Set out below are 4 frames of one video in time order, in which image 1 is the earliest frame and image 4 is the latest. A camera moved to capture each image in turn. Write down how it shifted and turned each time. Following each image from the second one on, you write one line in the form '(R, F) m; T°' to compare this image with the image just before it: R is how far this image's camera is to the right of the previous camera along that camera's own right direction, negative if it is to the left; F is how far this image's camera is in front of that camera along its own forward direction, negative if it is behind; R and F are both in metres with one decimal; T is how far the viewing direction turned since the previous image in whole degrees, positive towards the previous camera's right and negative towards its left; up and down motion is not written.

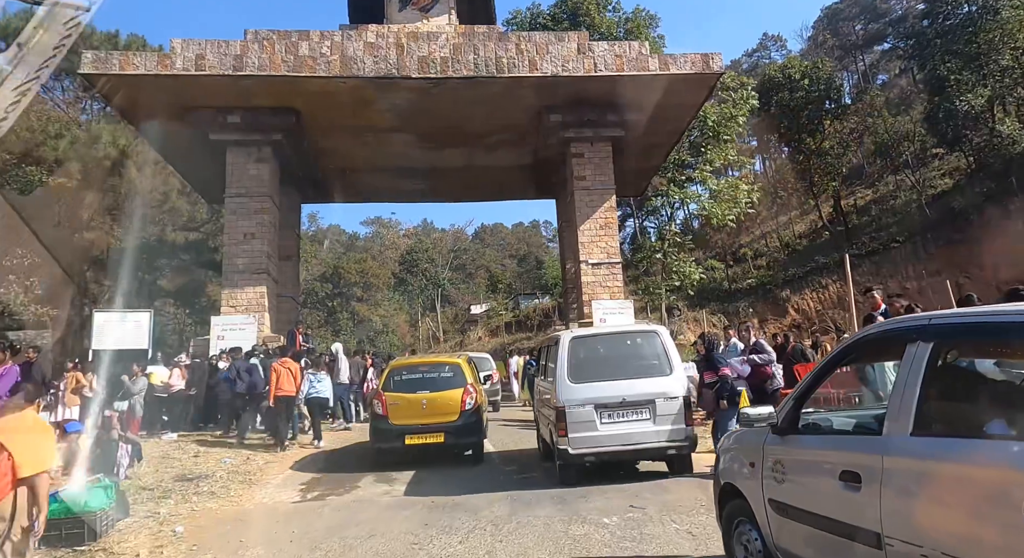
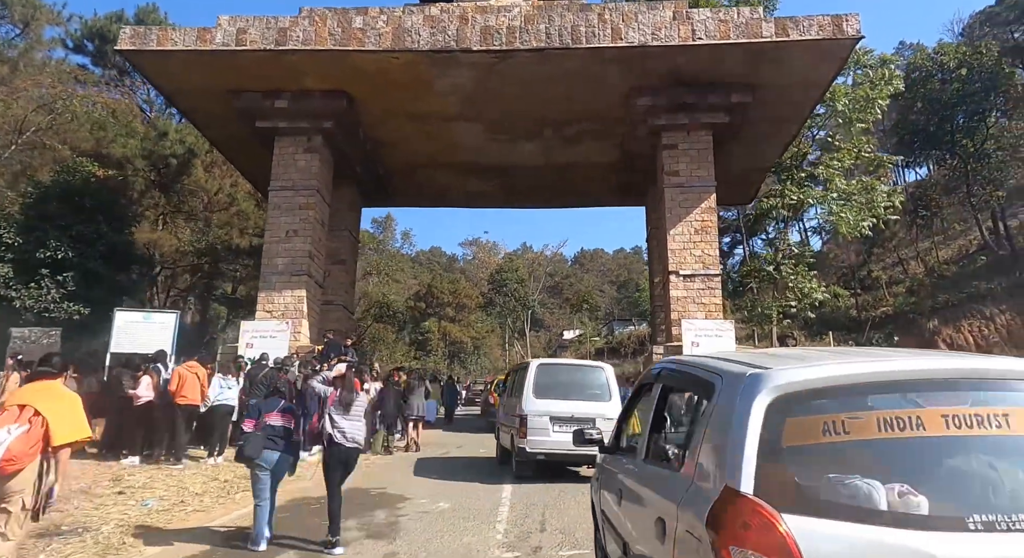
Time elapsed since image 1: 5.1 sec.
(+0.5, +2.3) m; -9°
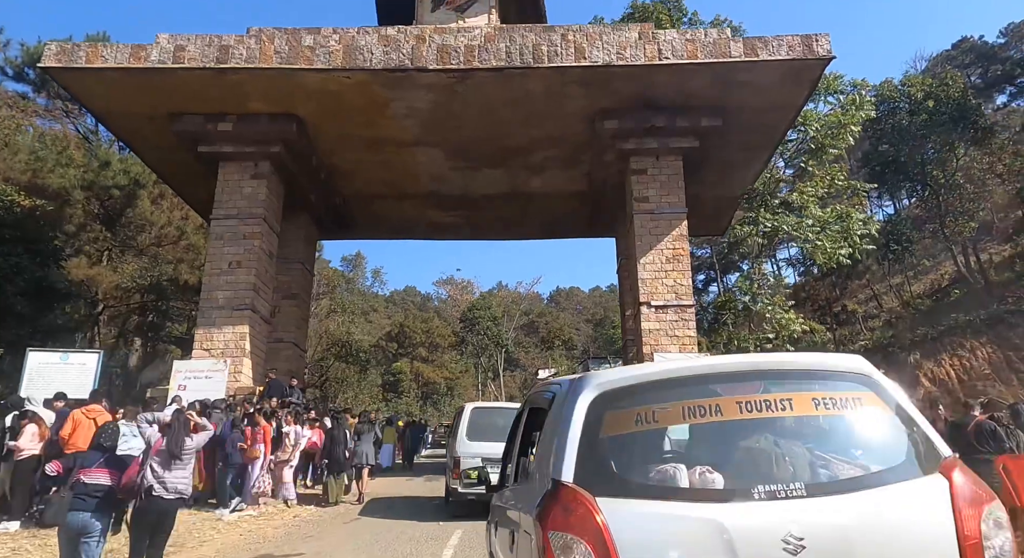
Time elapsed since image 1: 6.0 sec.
(+0.3, +0.8) m; +2°
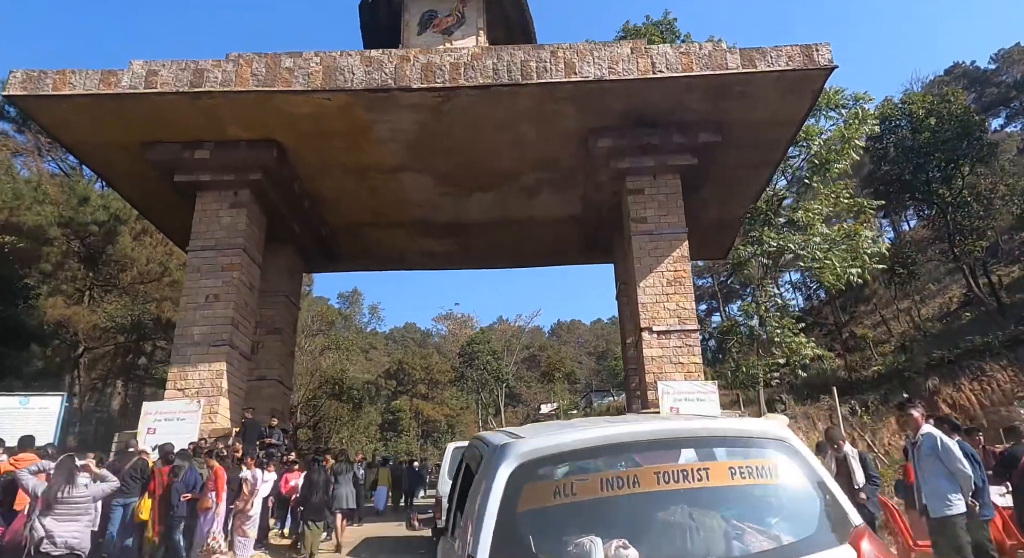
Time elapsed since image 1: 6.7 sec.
(+0.1, +0.6) m; 0°
